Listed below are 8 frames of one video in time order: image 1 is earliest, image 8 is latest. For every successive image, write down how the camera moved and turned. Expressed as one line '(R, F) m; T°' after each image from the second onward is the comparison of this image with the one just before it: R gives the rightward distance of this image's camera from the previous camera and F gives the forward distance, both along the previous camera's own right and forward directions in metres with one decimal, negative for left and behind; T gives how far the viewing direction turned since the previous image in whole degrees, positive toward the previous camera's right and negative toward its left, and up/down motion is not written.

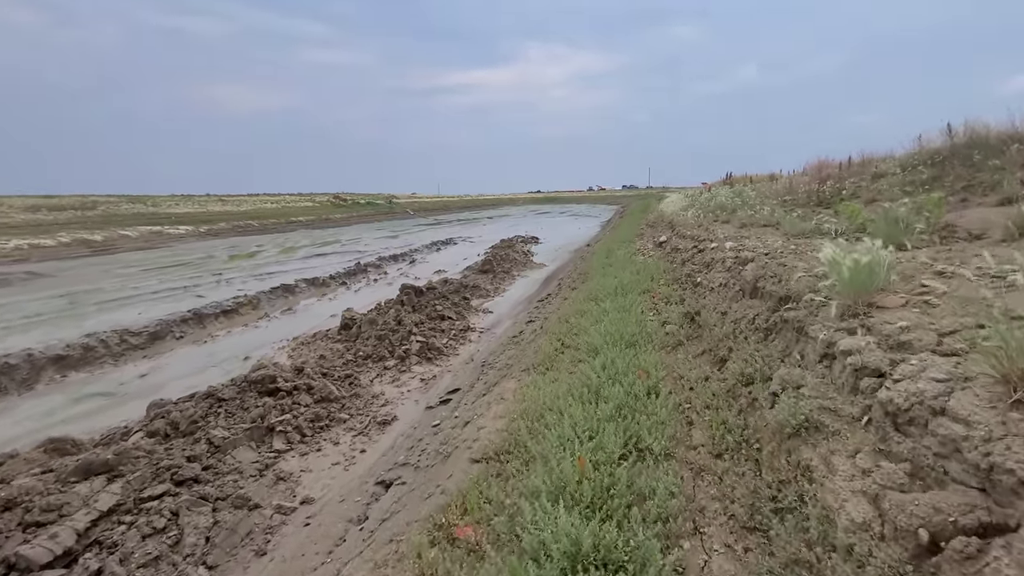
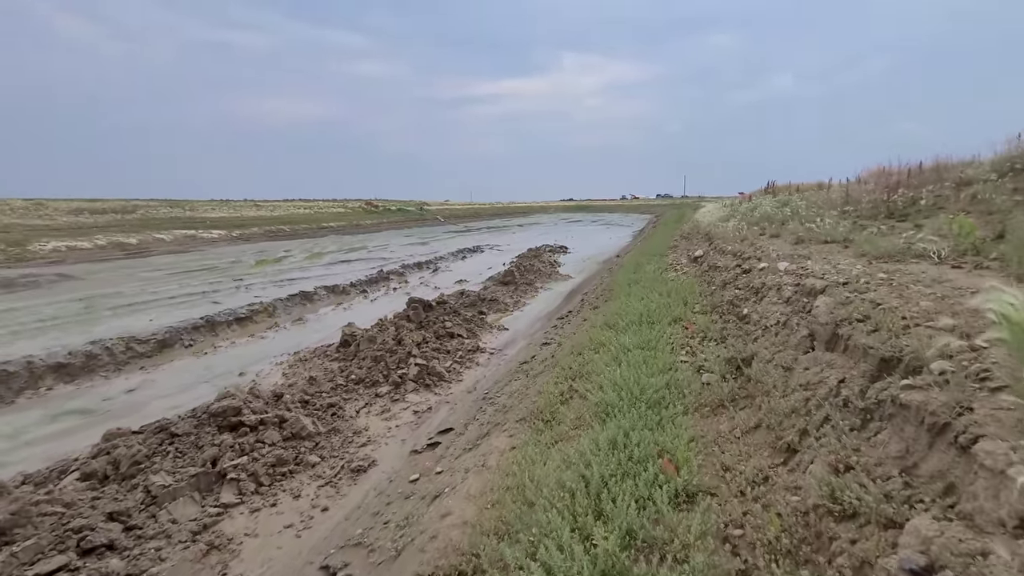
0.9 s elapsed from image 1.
(+0.4, +1.4) m; -4°
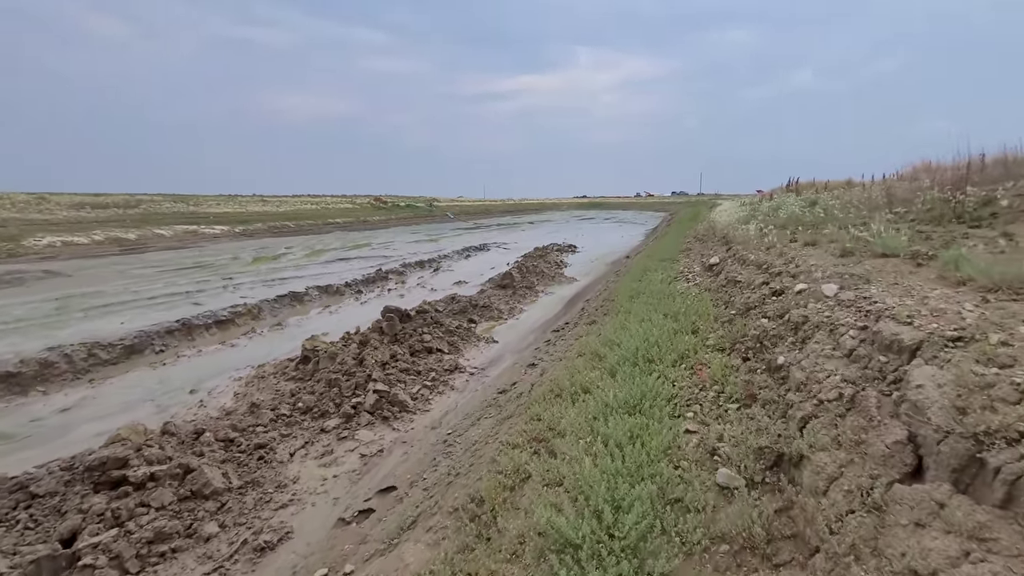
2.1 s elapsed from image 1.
(+0.7, +1.7) m; -2°
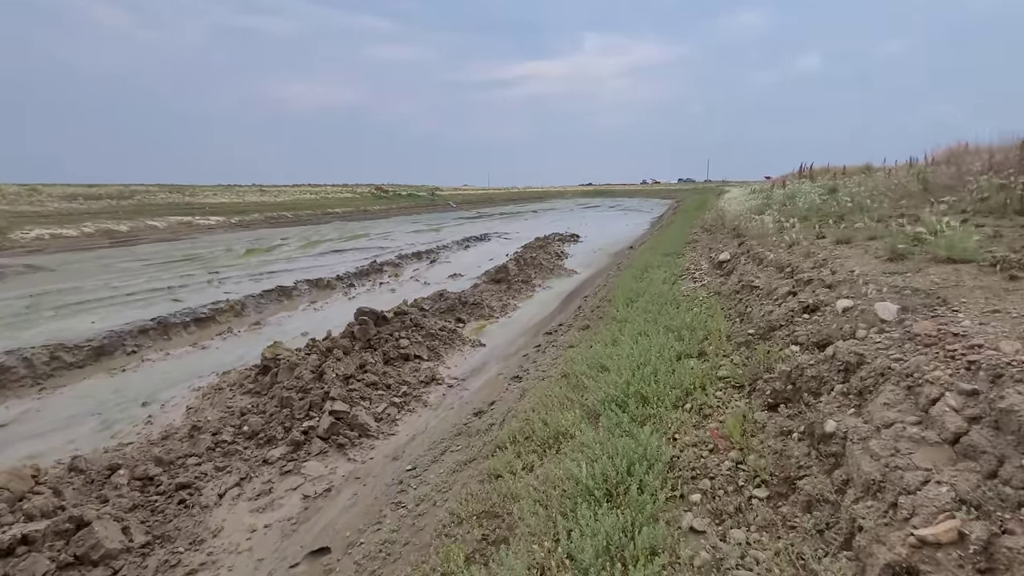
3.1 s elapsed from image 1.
(+0.5, +1.3) m; -1°
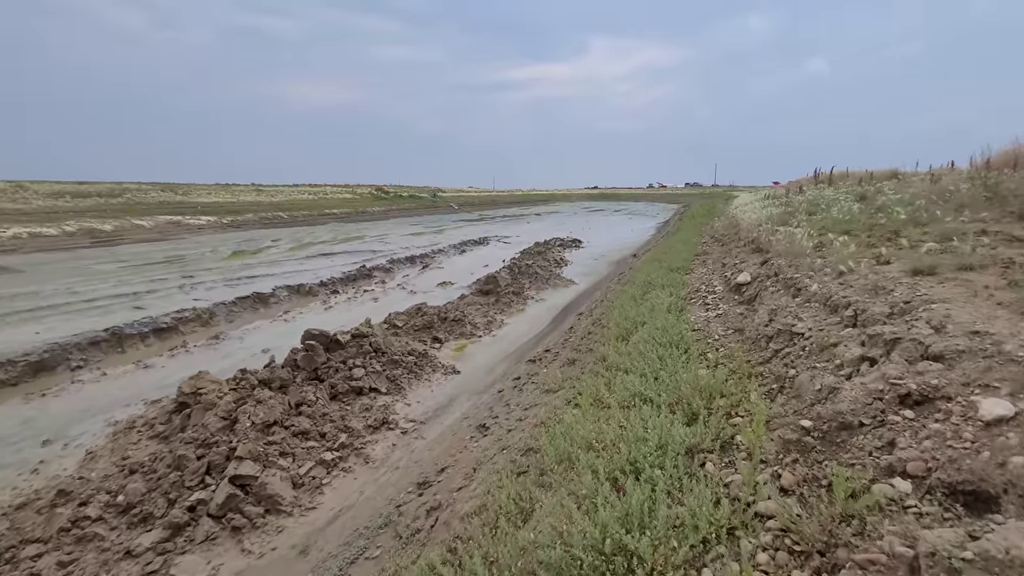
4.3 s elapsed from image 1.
(+0.6, +1.8) m; -1°
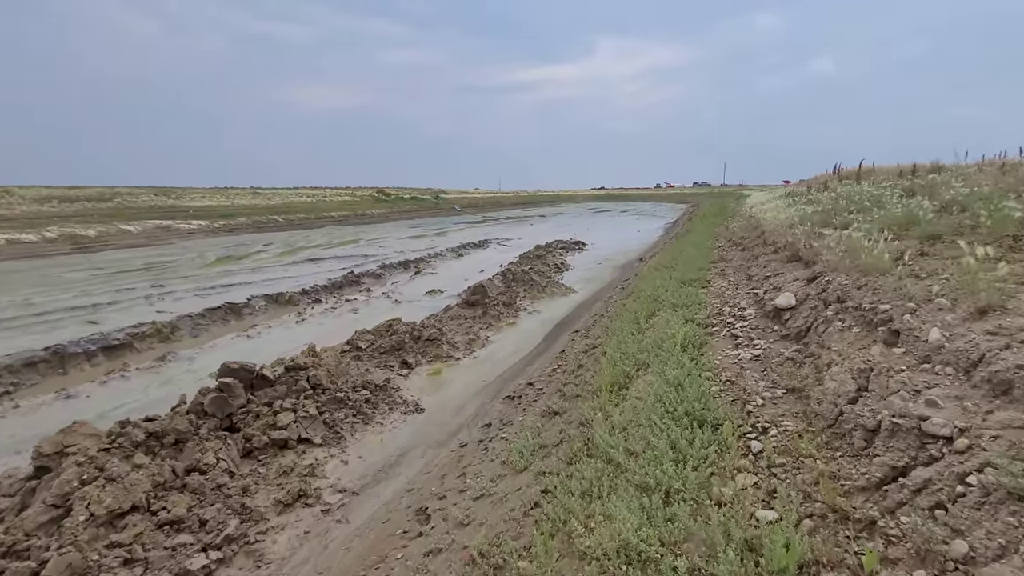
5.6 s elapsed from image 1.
(+0.6, +2.1) m; -1°
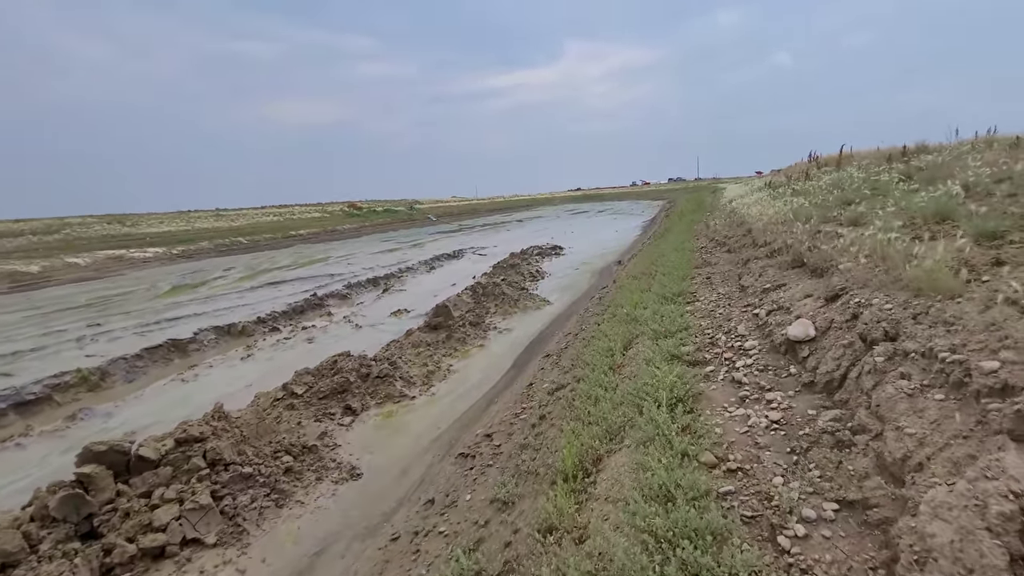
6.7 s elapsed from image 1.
(+0.6, +1.6) m; +2°
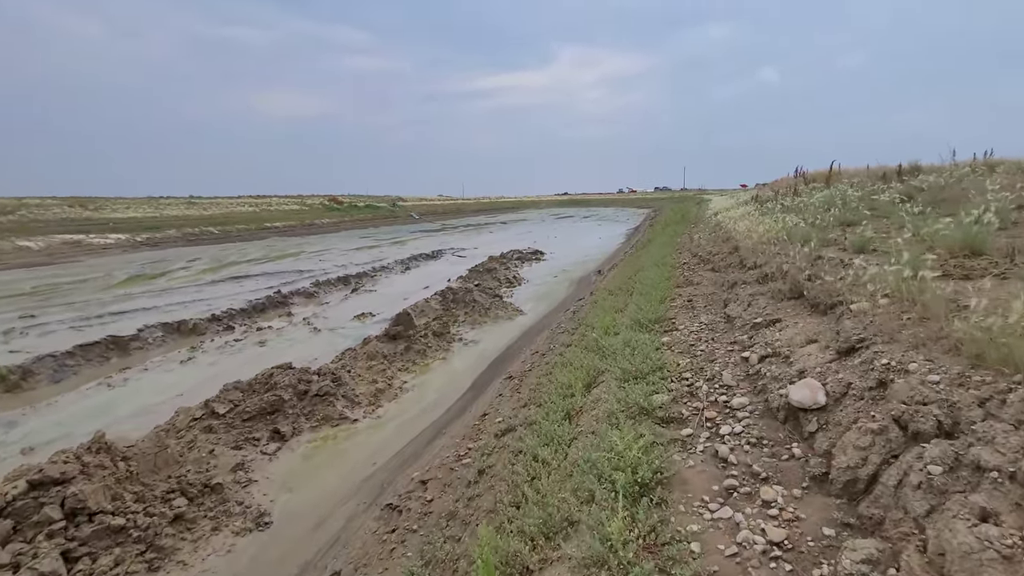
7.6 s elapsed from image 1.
(+0.4, +1.1) m; +2°
